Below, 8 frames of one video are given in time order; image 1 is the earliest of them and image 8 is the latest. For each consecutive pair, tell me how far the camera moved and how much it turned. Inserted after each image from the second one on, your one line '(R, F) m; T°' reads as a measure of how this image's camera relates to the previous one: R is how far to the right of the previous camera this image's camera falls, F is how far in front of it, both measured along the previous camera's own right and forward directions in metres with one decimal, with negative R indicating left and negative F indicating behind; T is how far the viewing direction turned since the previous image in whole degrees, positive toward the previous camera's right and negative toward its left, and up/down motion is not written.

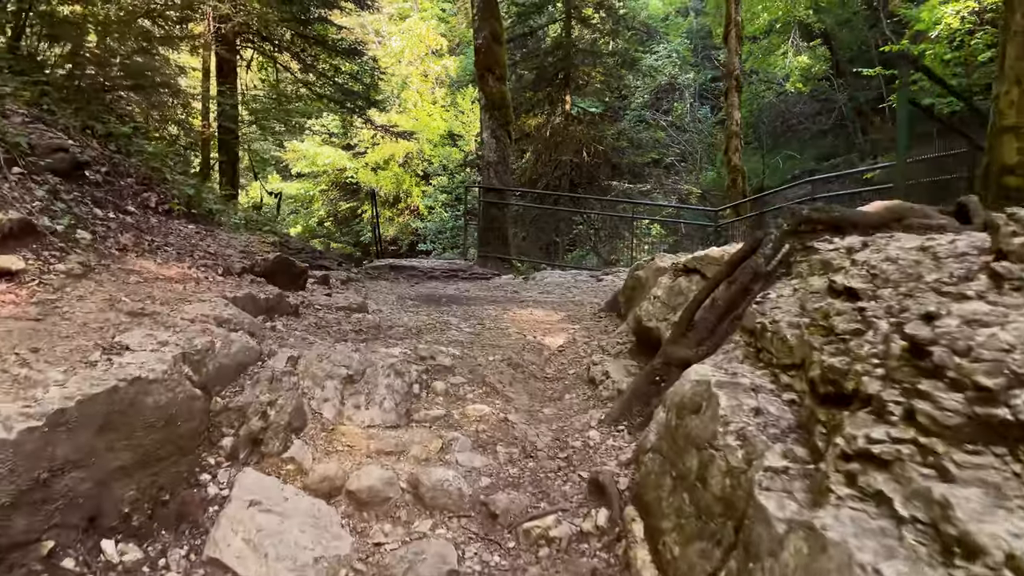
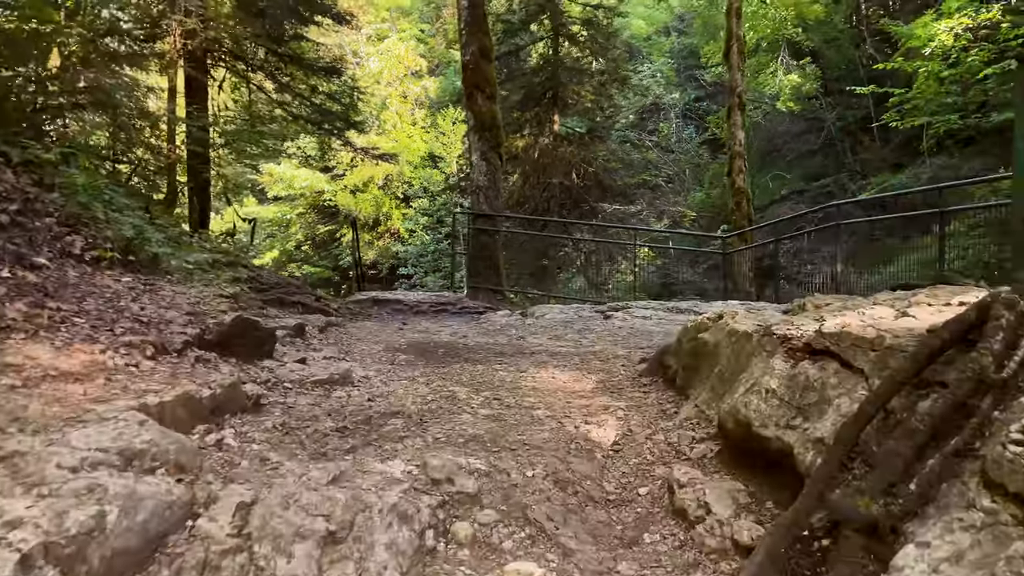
(-0.2, +0.8) m; +1°
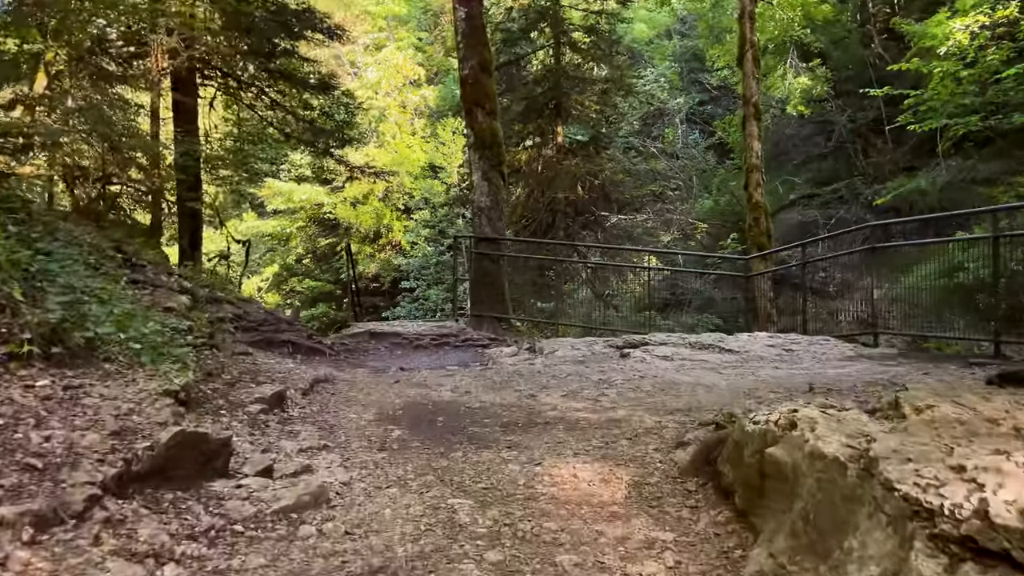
(0.0, +0.6) m; 0°
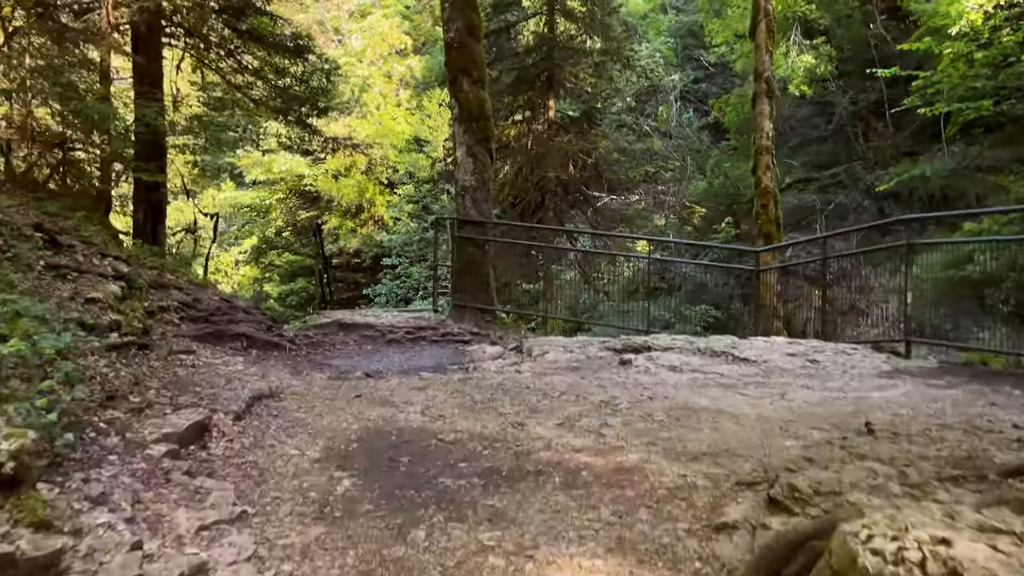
(0.0, +0.9) m; +1°
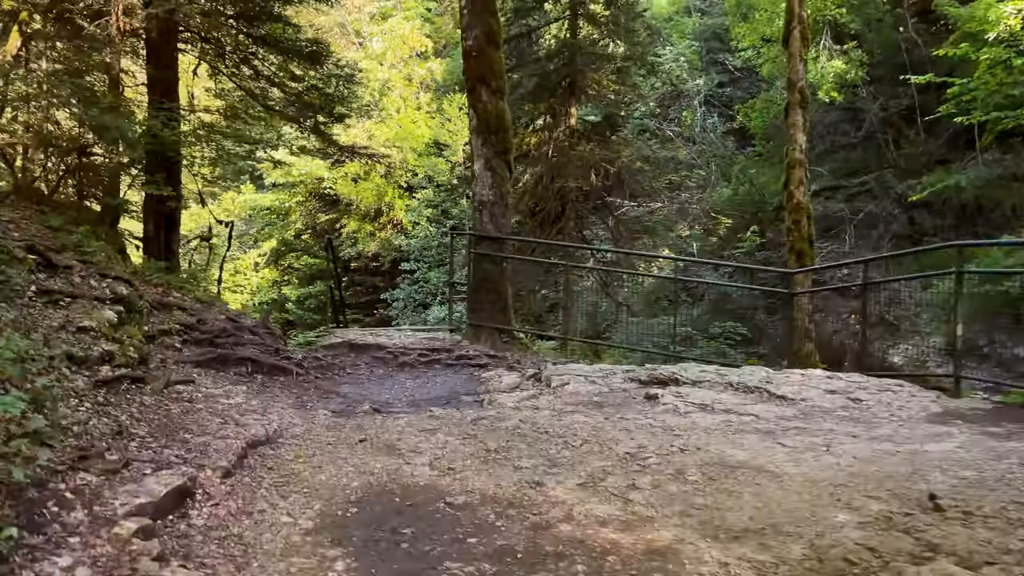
(0.0, +0.4) m; -1°
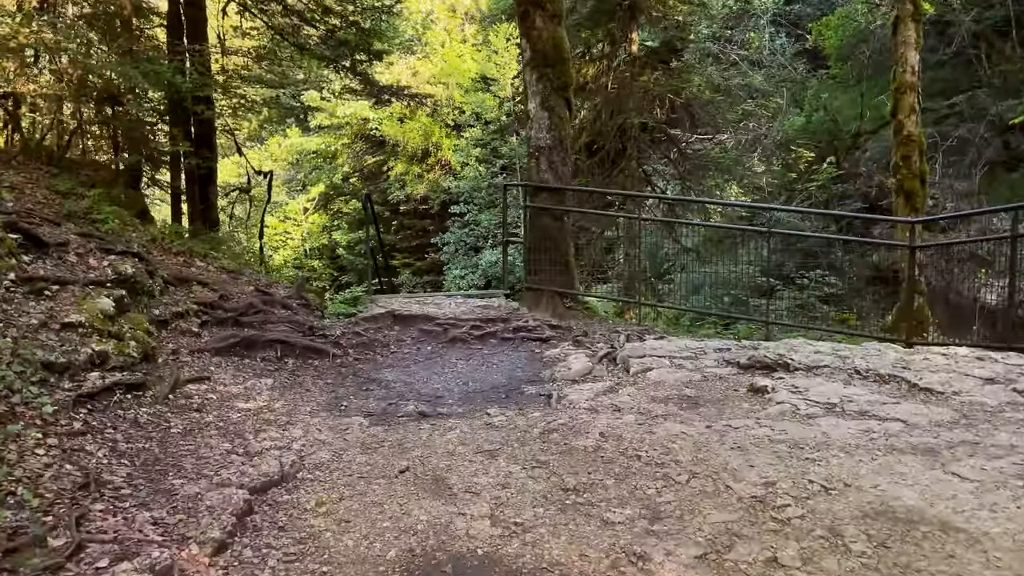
(-0.1, +1.0) m; -4°
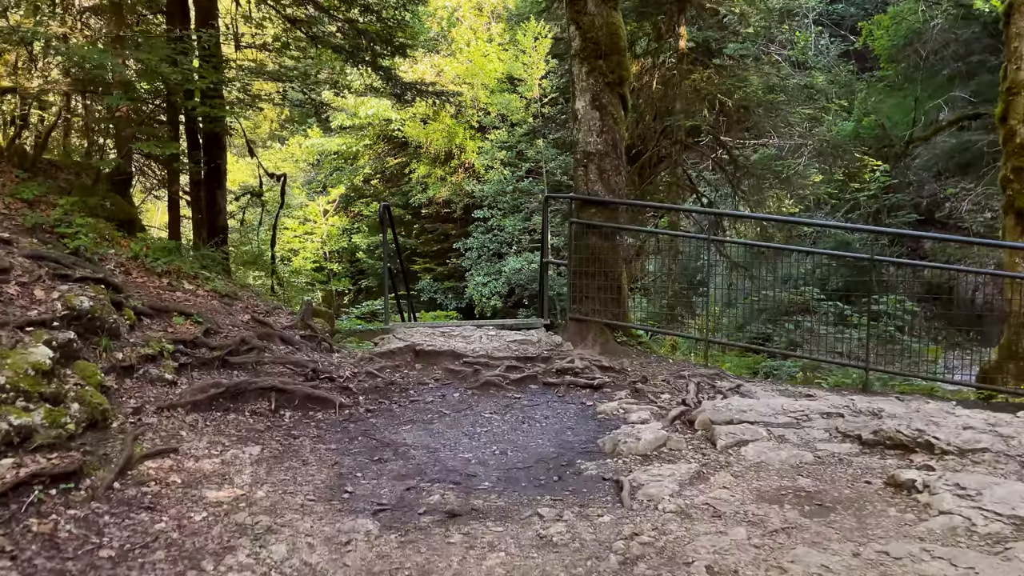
(-0.2, +1.1) m; -1°
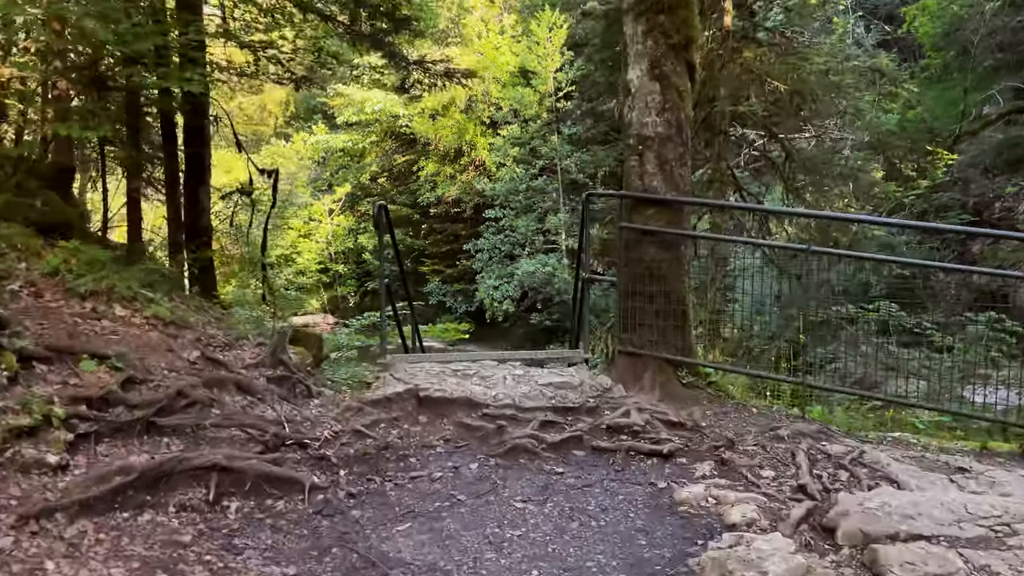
(-0.1, +1.4) m; -1°
